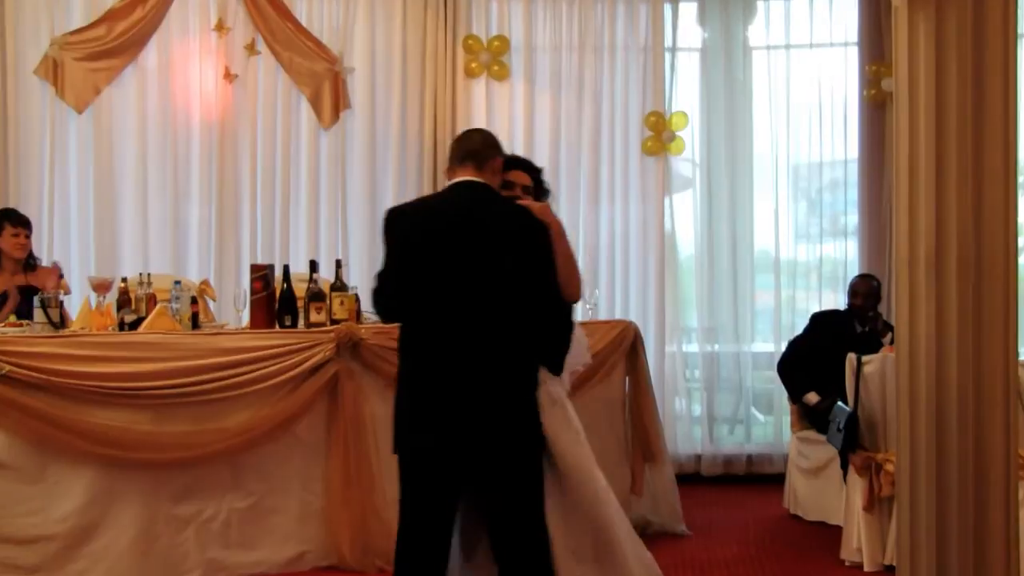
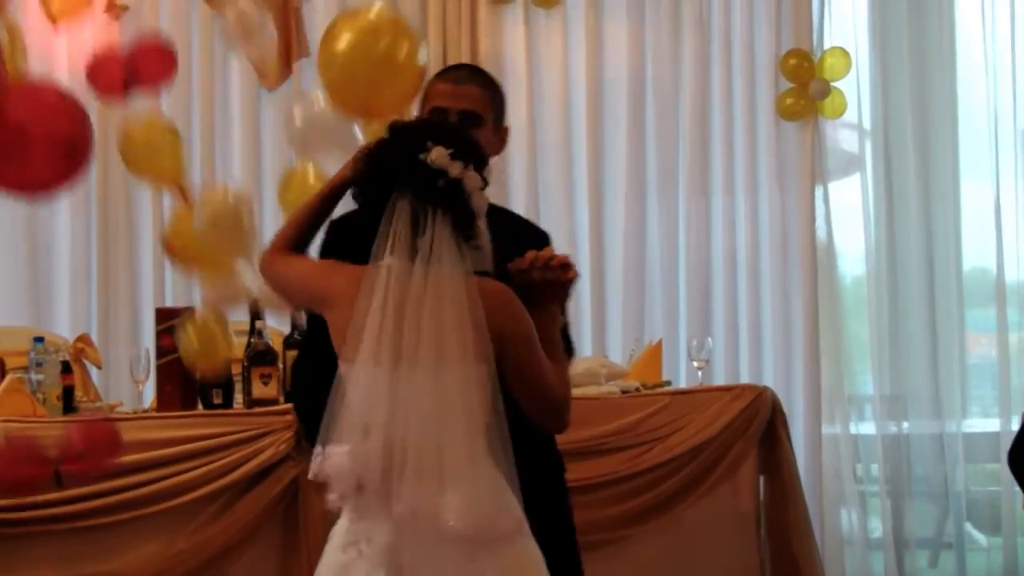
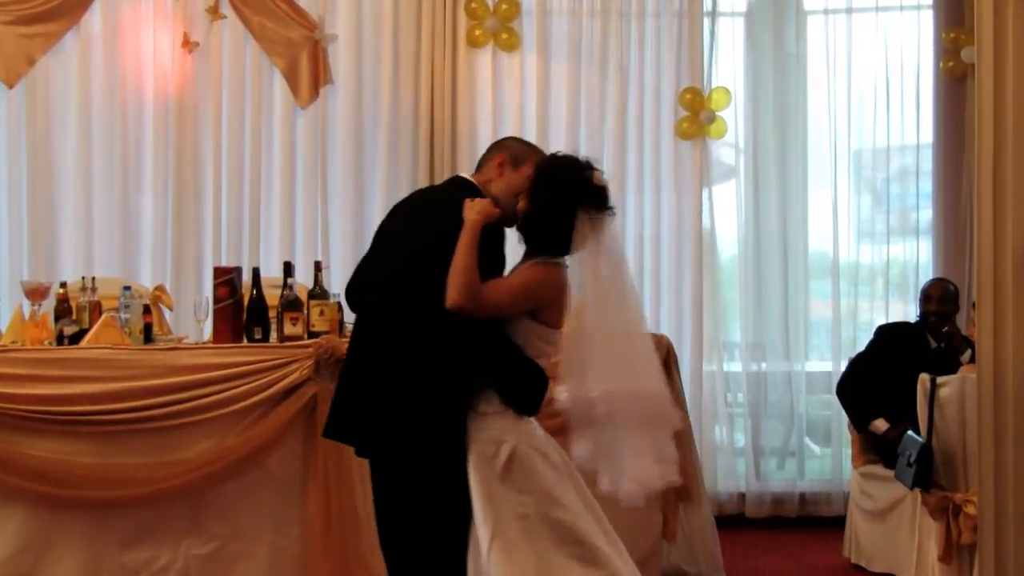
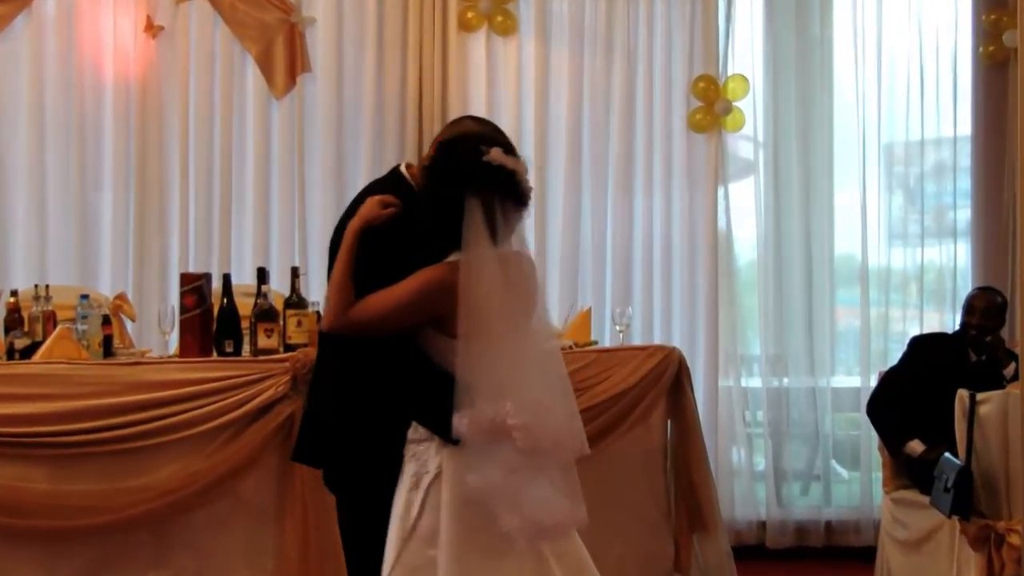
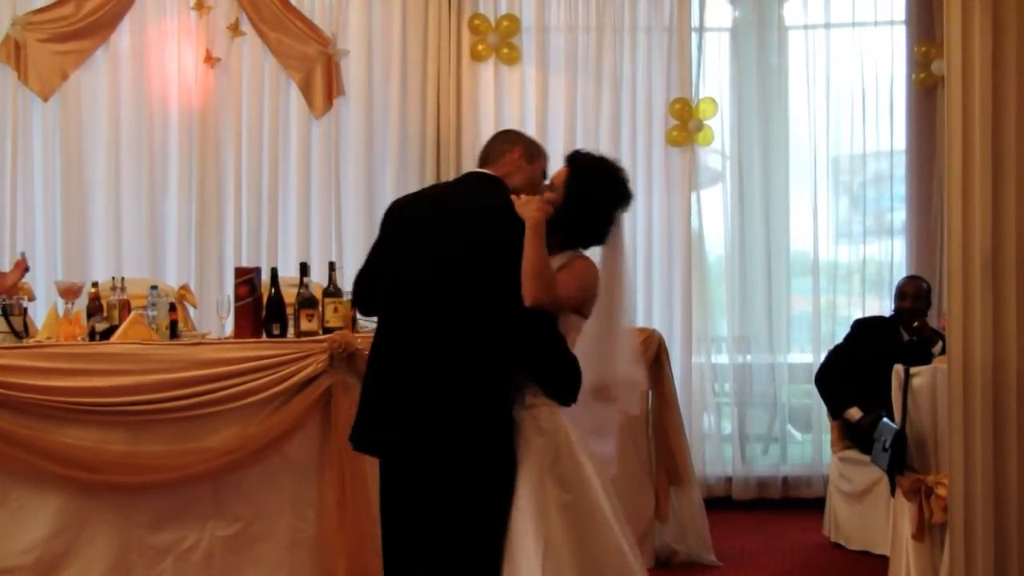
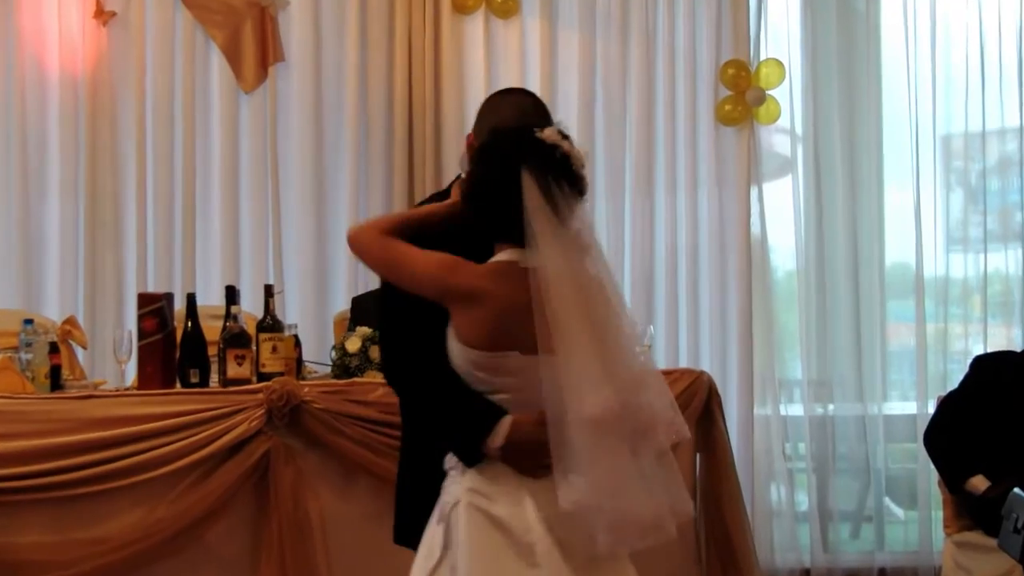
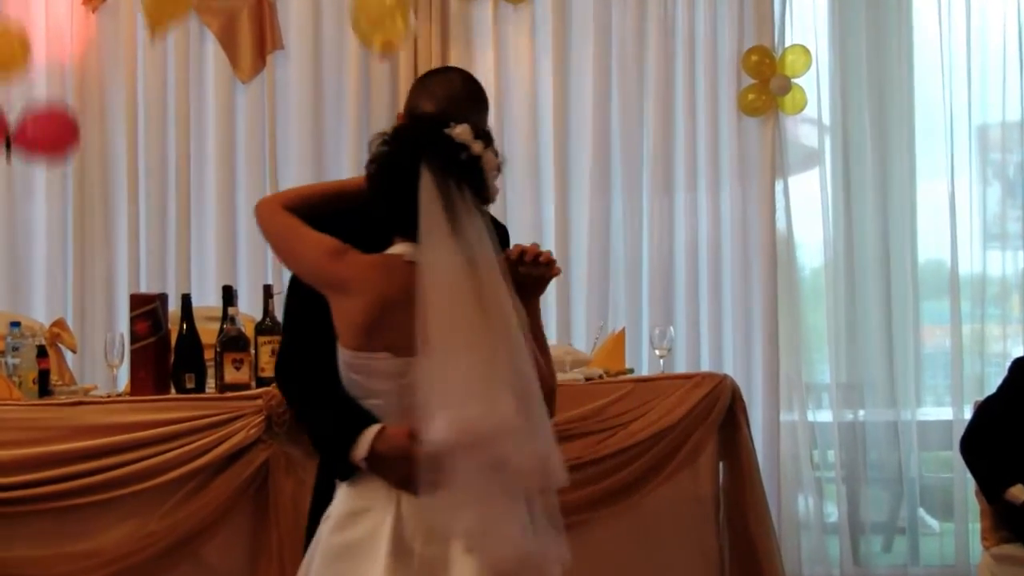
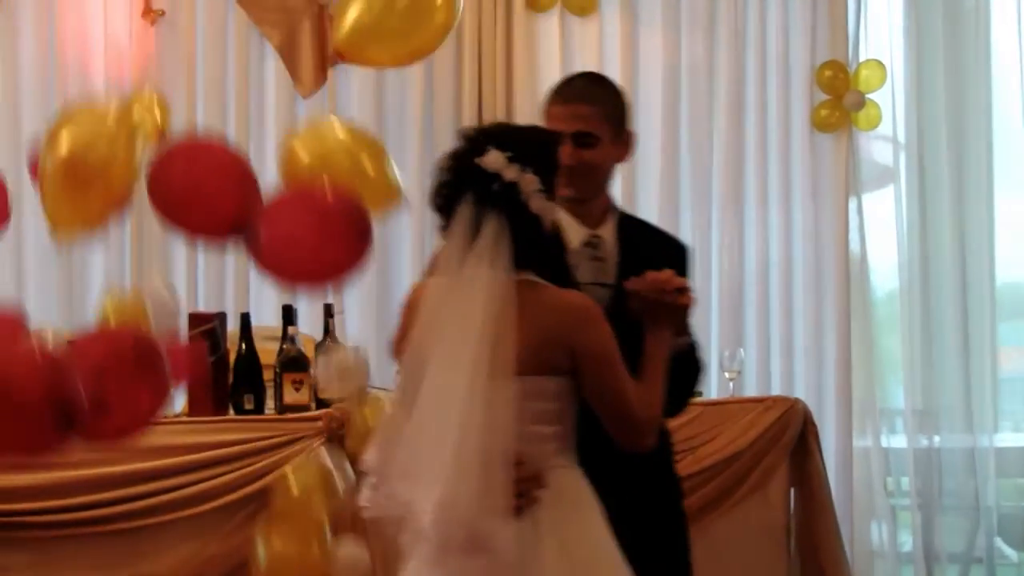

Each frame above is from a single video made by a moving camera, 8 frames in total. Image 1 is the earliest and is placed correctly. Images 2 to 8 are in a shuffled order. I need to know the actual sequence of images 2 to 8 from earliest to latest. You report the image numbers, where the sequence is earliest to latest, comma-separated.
5, 3, 4, 6, 7, 2, 8
